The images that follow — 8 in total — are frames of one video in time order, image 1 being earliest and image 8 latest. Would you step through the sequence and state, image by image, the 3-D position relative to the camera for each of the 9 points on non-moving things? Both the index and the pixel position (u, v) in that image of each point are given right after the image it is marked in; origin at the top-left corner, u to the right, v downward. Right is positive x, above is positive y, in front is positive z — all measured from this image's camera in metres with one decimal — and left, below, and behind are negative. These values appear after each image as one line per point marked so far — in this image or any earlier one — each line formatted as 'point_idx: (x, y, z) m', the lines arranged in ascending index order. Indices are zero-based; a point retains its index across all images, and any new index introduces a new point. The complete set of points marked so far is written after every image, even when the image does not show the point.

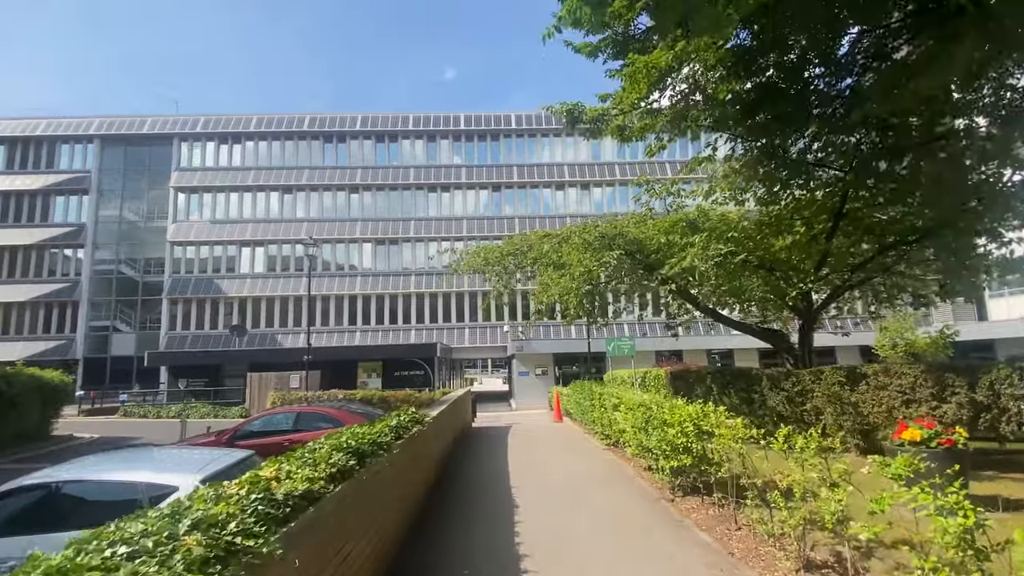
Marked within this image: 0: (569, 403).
0: (+2.0, -4.0, +19.7) m
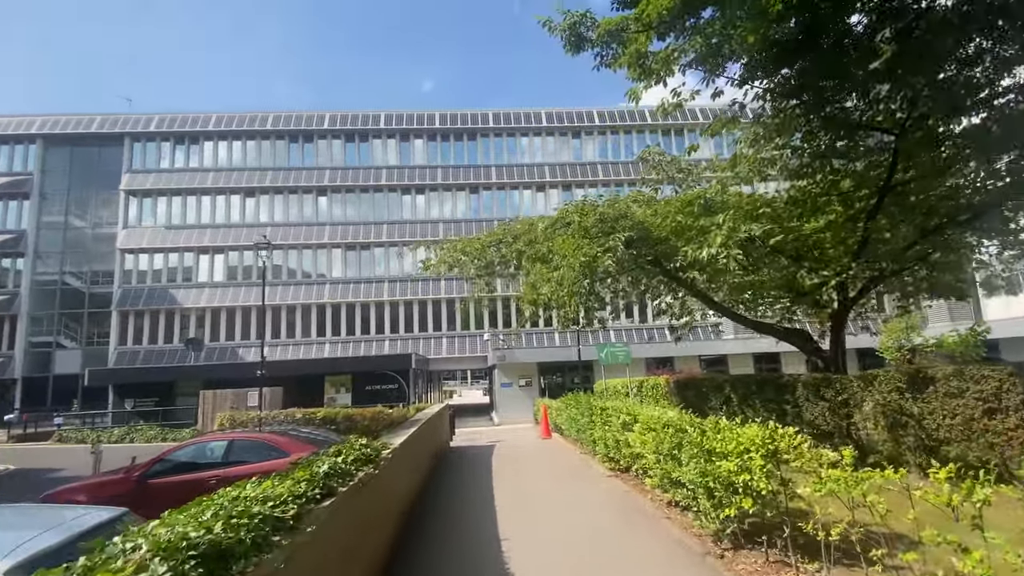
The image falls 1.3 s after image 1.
0: (+1.5, -4.0, +17.6) m
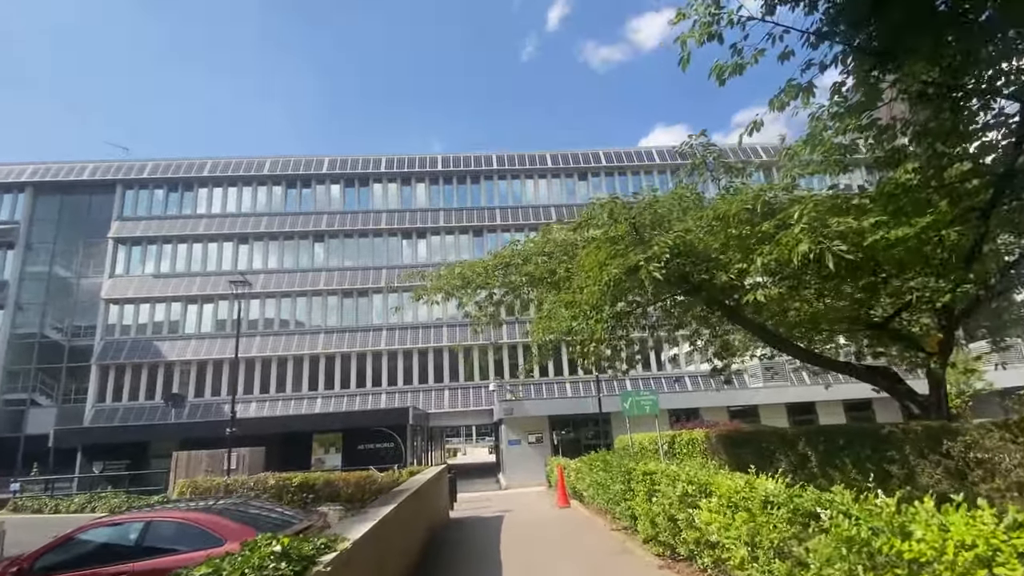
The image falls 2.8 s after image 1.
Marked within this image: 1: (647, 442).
0: (+1.8, -5.1, +14.9) m
1: (+3.9, -4.7, +16.6) m
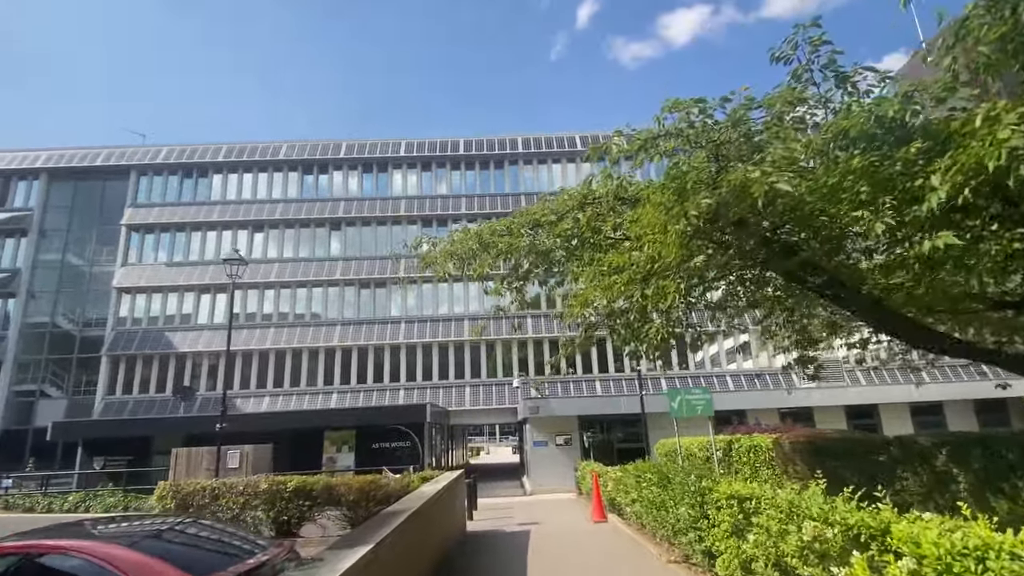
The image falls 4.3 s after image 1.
0: (+2.4, -4.6, +12.7) m
1: (+4.6, -4.2, +14.2) m
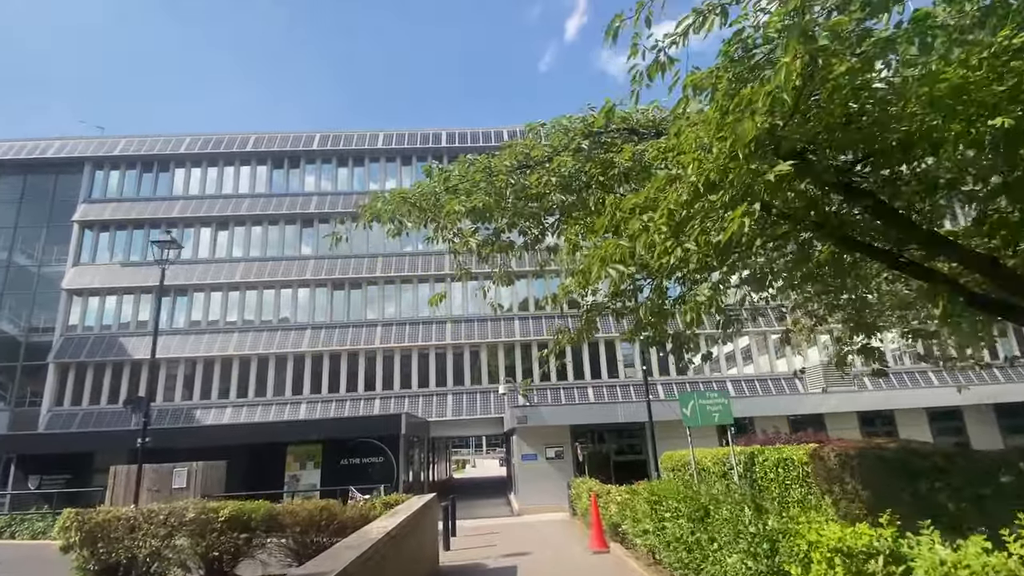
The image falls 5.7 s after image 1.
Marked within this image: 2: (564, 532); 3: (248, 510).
0: (+2.1, -4.2, +10.5) m
1: (+4.3, -3.9, +12.1) m
2: (+1.3, -6.2, +14.5) m
3: (-4.9, -4.1, +10.5) m
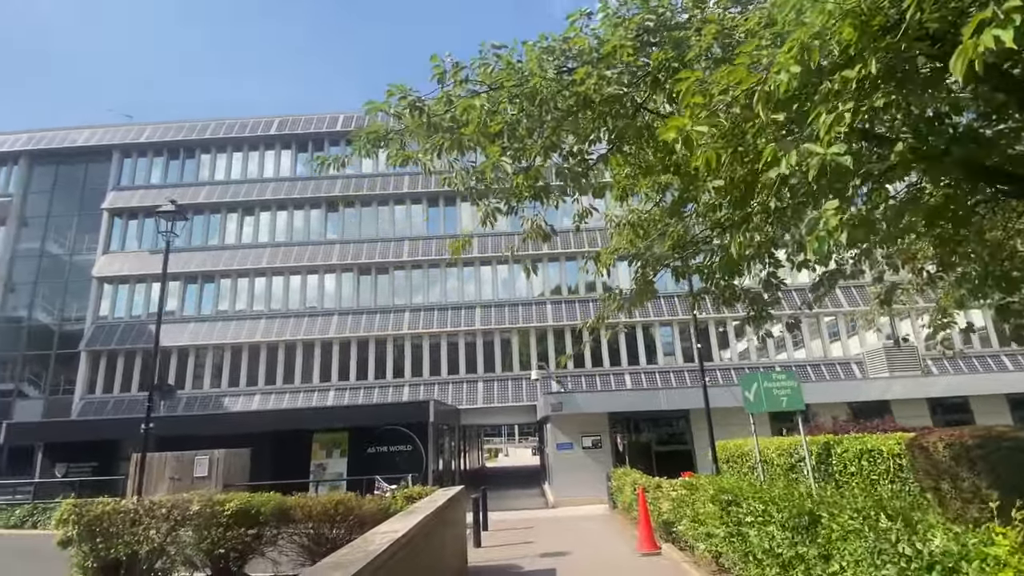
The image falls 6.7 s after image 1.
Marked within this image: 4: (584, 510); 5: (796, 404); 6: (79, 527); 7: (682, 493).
0: (+2.7, -3.7, +9.1) m
1: (+5.0, -3.2, +10.6) m
2: (+2.2, -5.6, +13.2) m
3: (-4.3, -3.6, +9.5) m
4: (+2.1, -6.7, +17.0) m
5: (+4.9, -2.0, +9.7) m
6: (-7.3, -4.0, +9.5) m
7: (+2.7, -3.2, +8.8) m
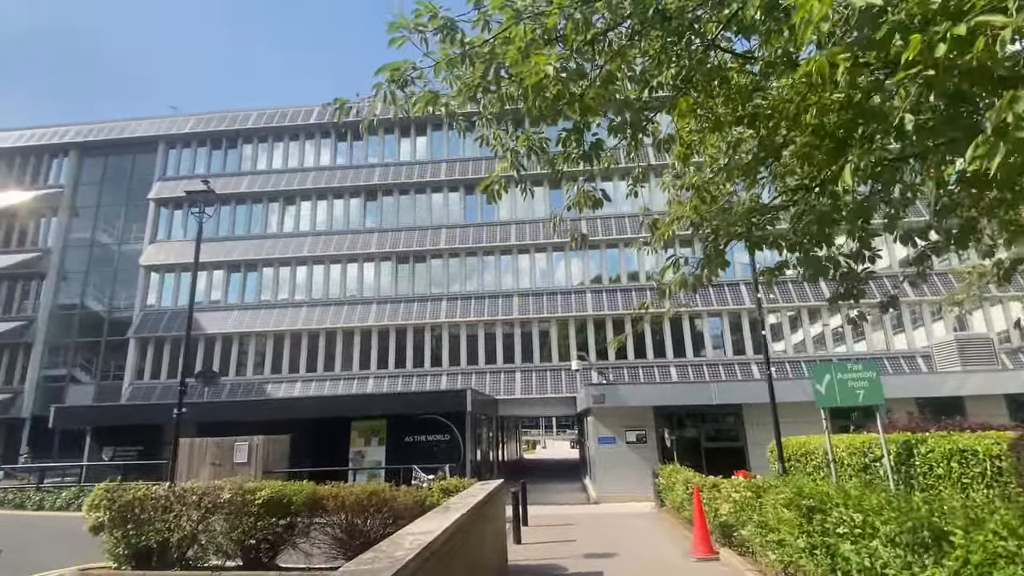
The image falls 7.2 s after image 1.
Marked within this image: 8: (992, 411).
0: (+3.3, -3.3, +8.2) m
1: (+5.7, -2.9, +9.6) m
2: (+3.1, -5.2, +12.4) m
3: (-3.6, -3.3, +9.1) m
4: (+3.3, -6.3, +16.2) m
5: (+5.6, -1.6, +8.7) m
6: (-6.6, -3.7, +9.3) m
7: (+3.3, -2.9, +8.0) m
8: (+16.1, -4.2, +19.0) m
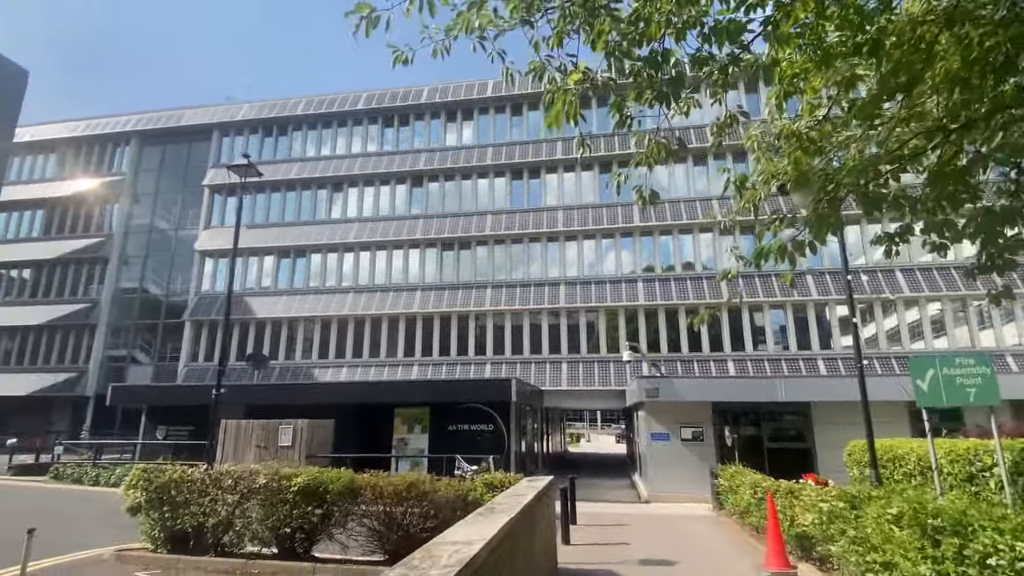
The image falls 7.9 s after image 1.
0: (+4.0, -3.1, +7.2) m
1: (+6.5, -2.7, +8.3) m
2: (+4.0, -4.9, +11.3) m
3: (-2.8, -2.9, +8.6) m
4: (+4.5, -5.9, +15.2) m
5: (+6.3, -1.4, +7.4) m
6: (-5.8, -3.3, +9.1) m
7: (+4.0, -2.6, +6.9) m
8: (+17.5, -3.9, +16.9) m
